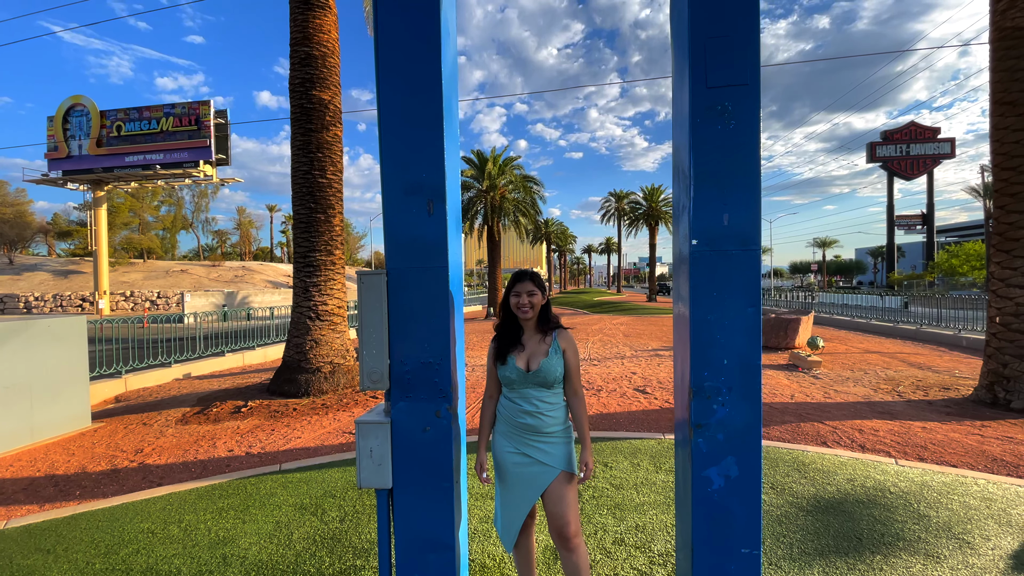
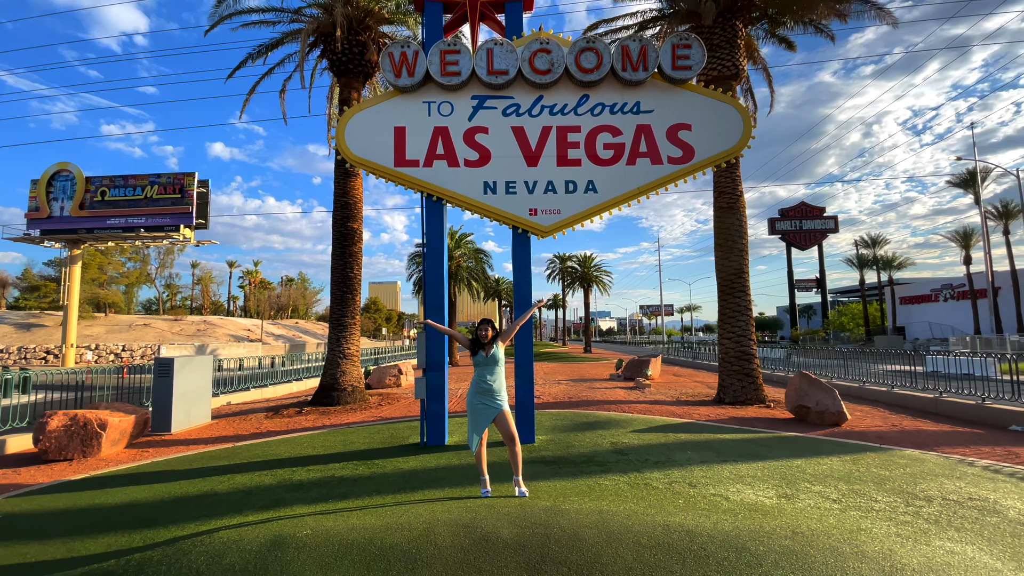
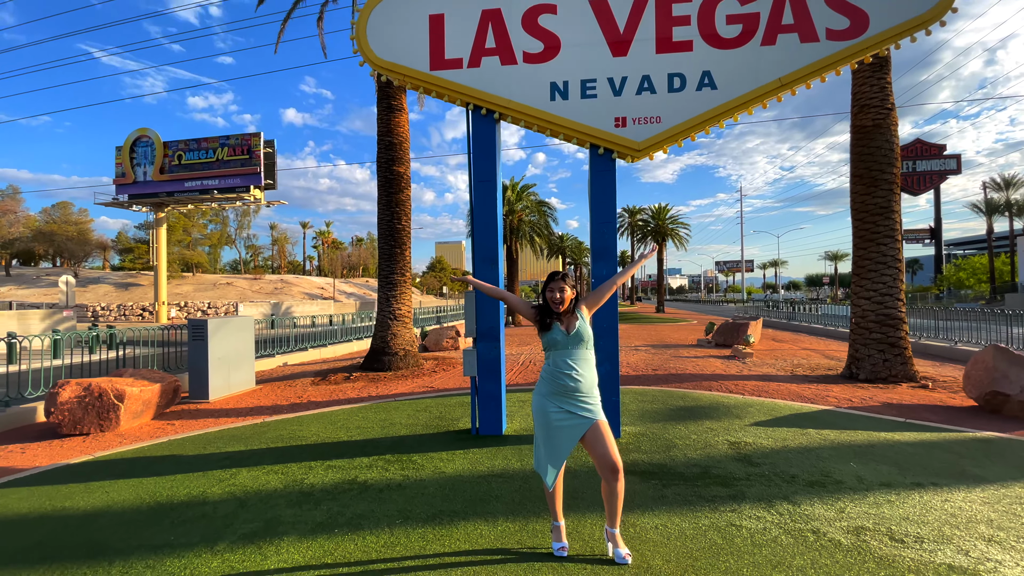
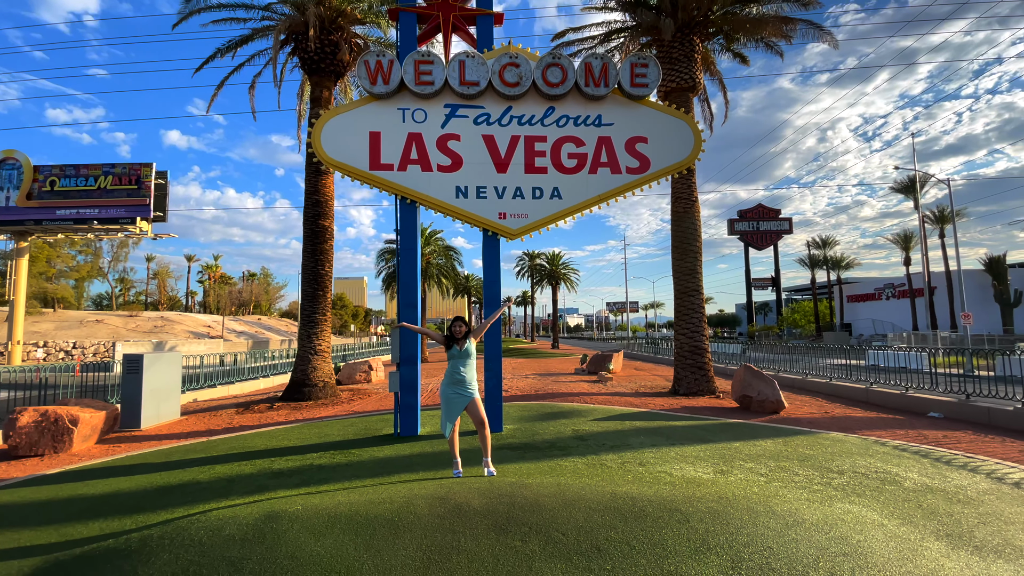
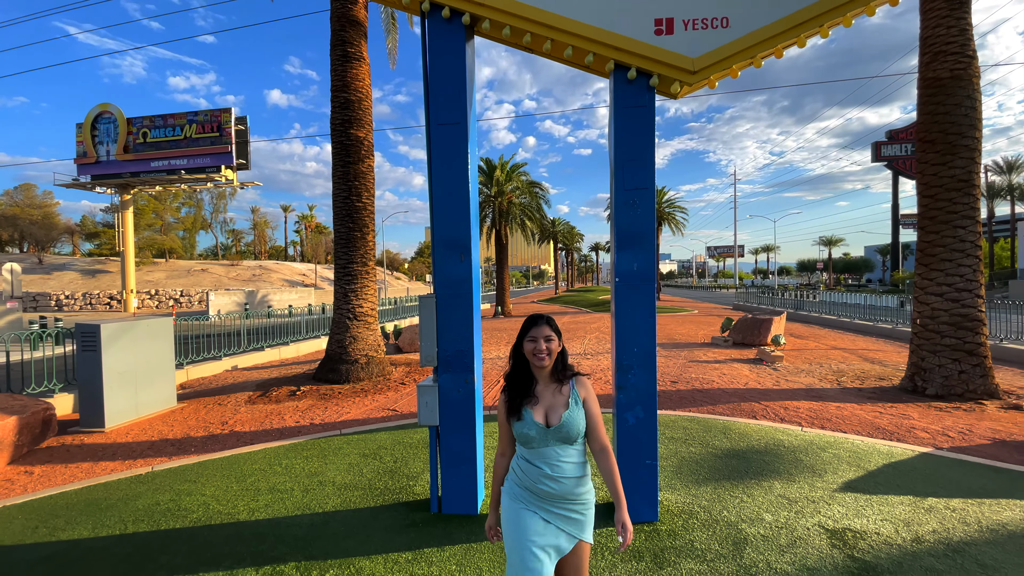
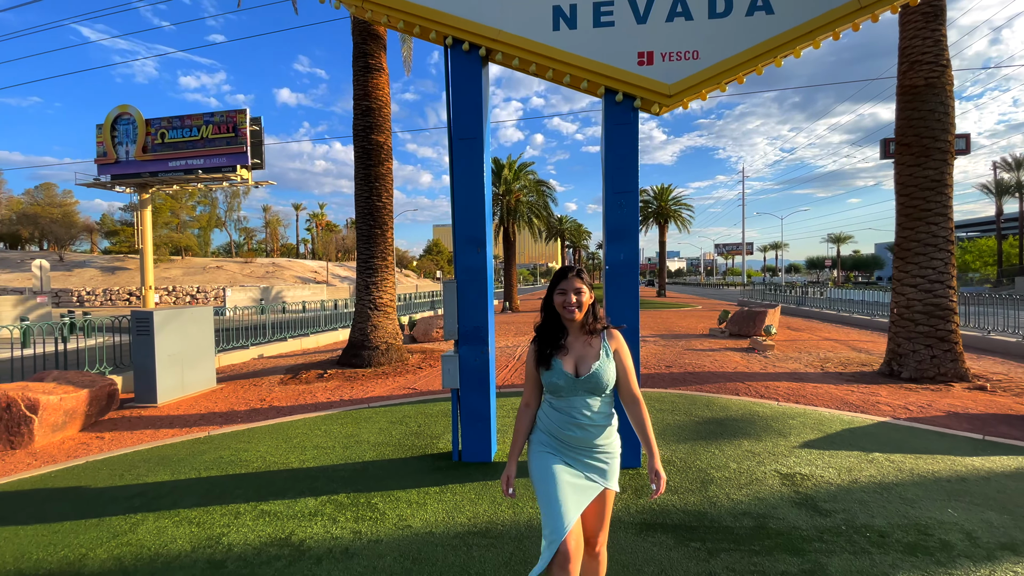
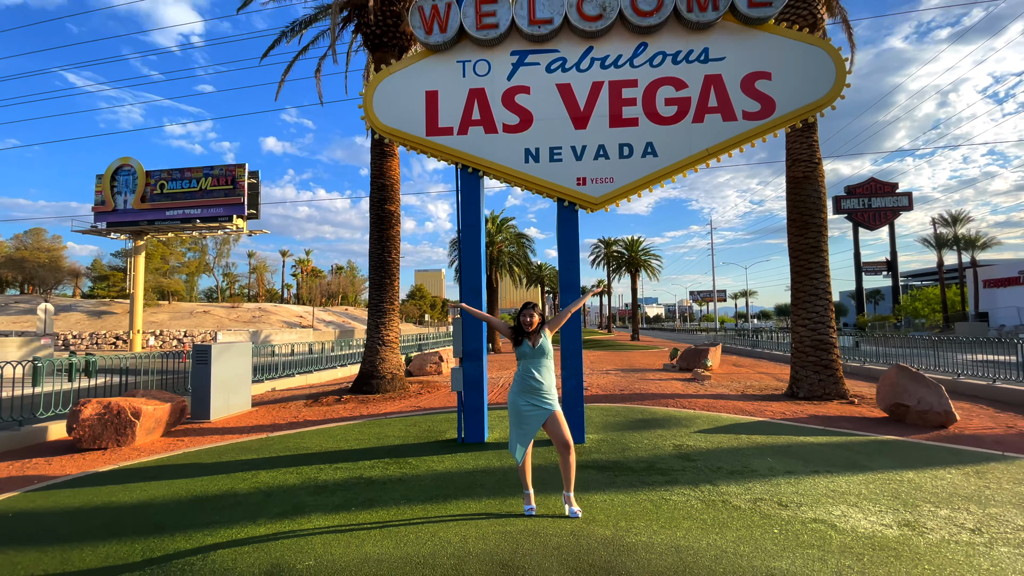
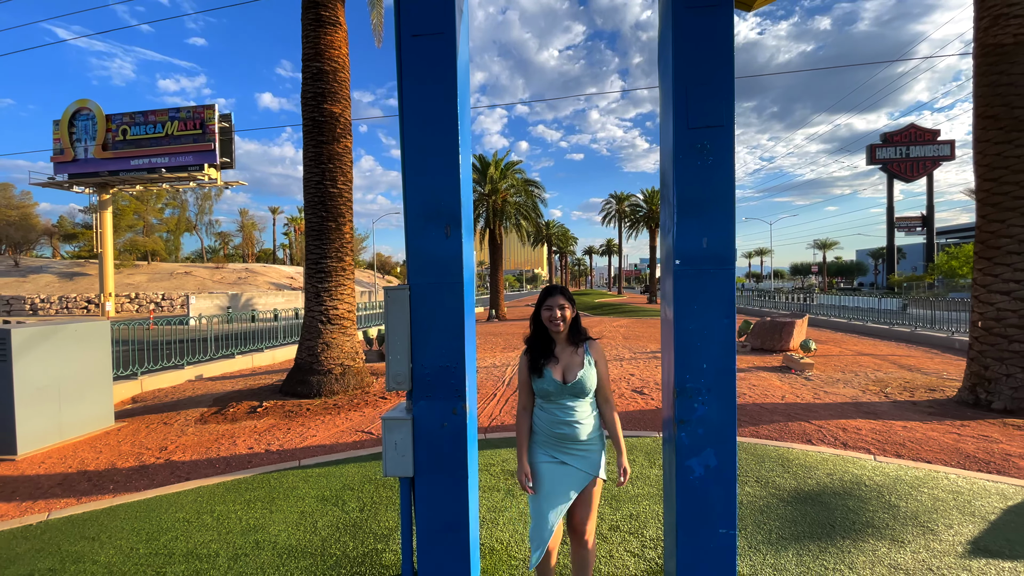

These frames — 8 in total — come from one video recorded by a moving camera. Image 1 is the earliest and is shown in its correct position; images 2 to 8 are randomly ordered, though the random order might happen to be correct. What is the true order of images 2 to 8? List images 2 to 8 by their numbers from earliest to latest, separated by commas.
8, 5, 6, 3, 7, 2, 4
